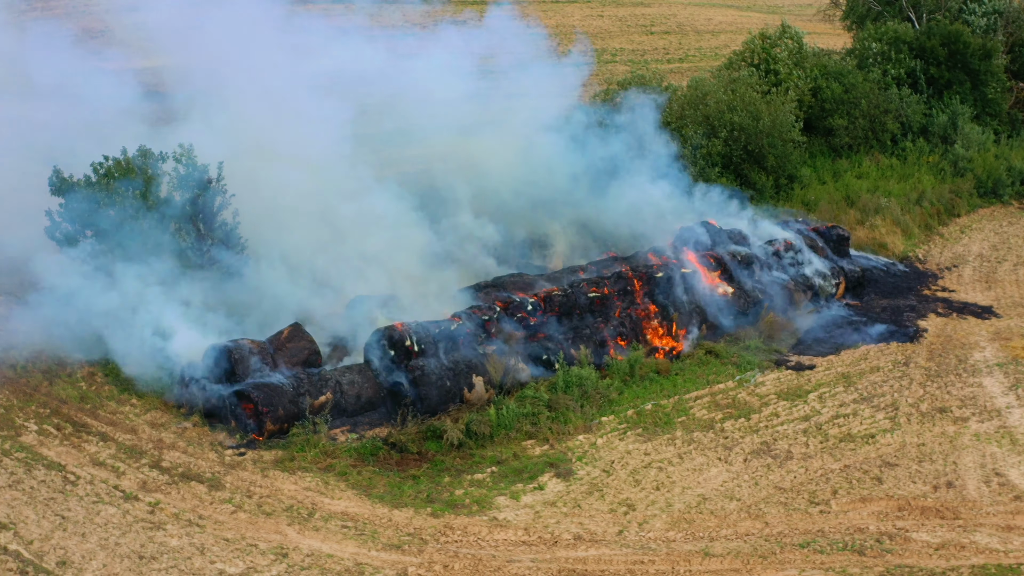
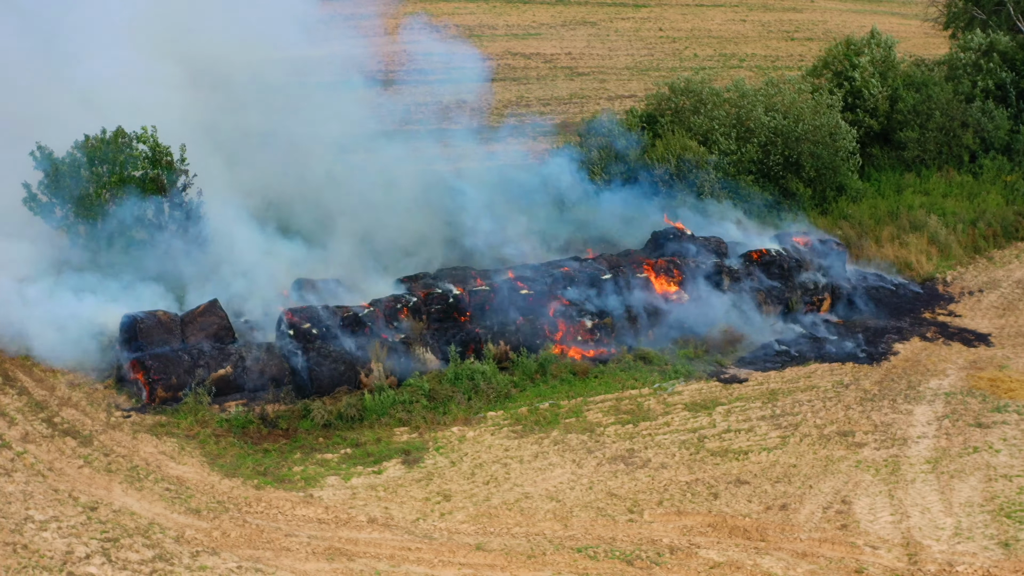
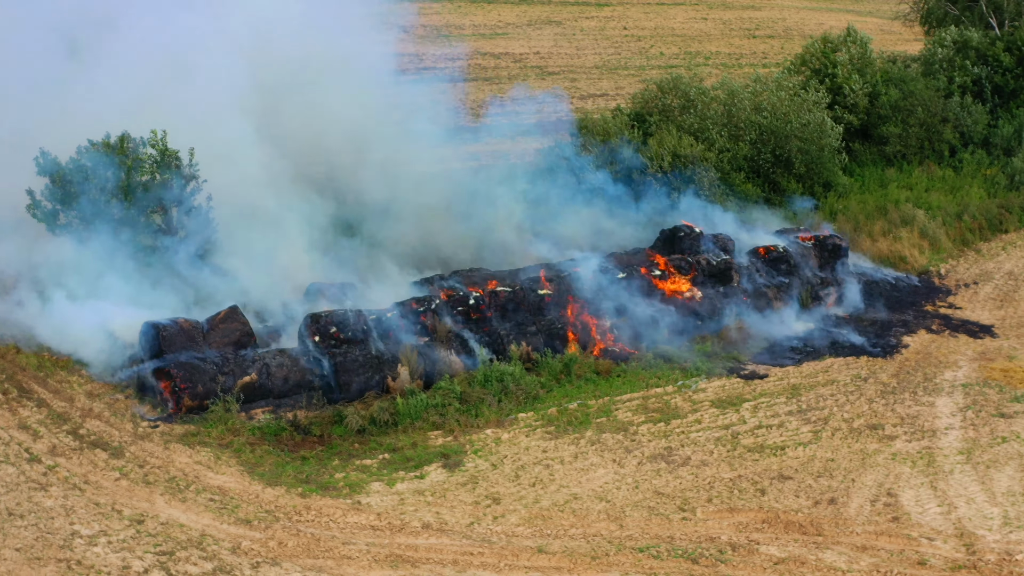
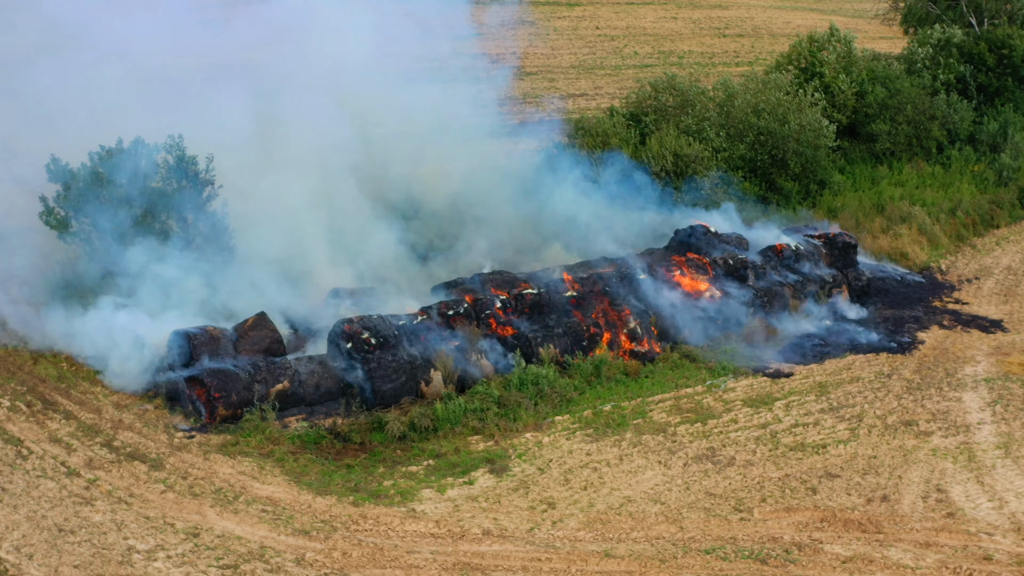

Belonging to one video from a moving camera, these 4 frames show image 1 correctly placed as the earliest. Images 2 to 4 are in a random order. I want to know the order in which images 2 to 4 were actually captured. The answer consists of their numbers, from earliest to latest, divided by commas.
4, 3, 2
